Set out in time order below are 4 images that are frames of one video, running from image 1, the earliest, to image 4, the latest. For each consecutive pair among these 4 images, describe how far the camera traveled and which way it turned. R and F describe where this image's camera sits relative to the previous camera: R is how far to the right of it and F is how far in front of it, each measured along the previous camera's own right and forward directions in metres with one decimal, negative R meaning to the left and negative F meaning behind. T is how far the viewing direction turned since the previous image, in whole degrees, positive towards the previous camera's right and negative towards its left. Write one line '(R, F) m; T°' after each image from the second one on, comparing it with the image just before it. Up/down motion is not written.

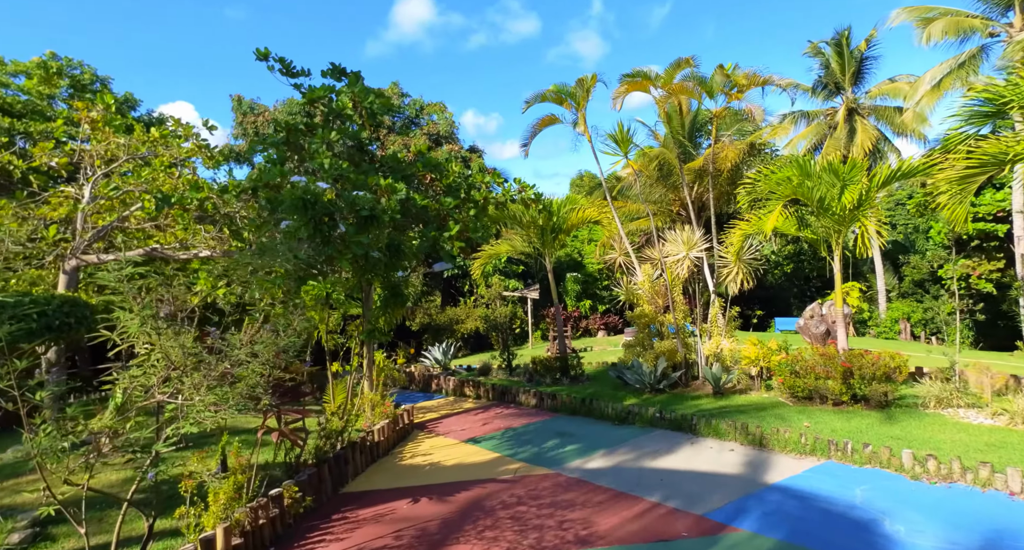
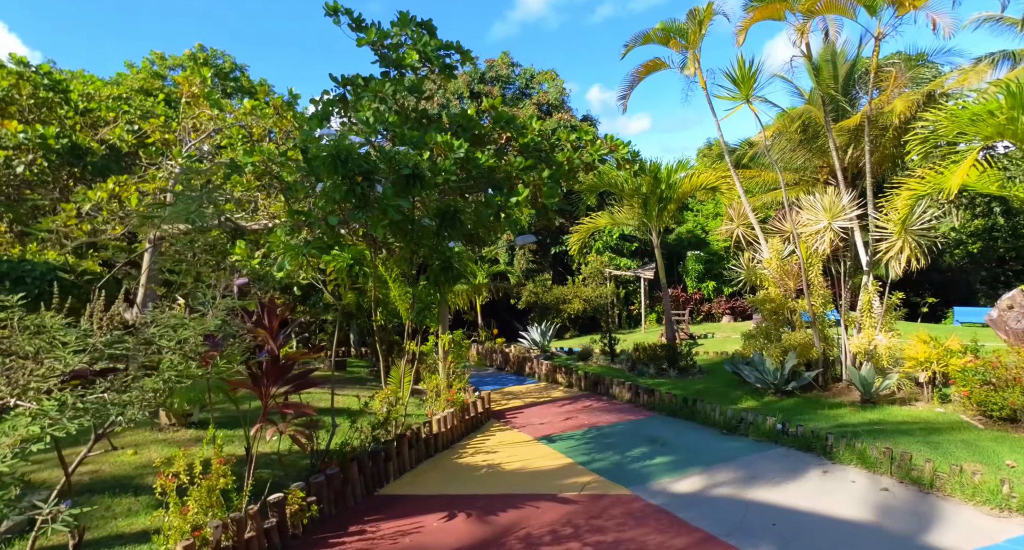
(+0.4, +1.3) m; -12°
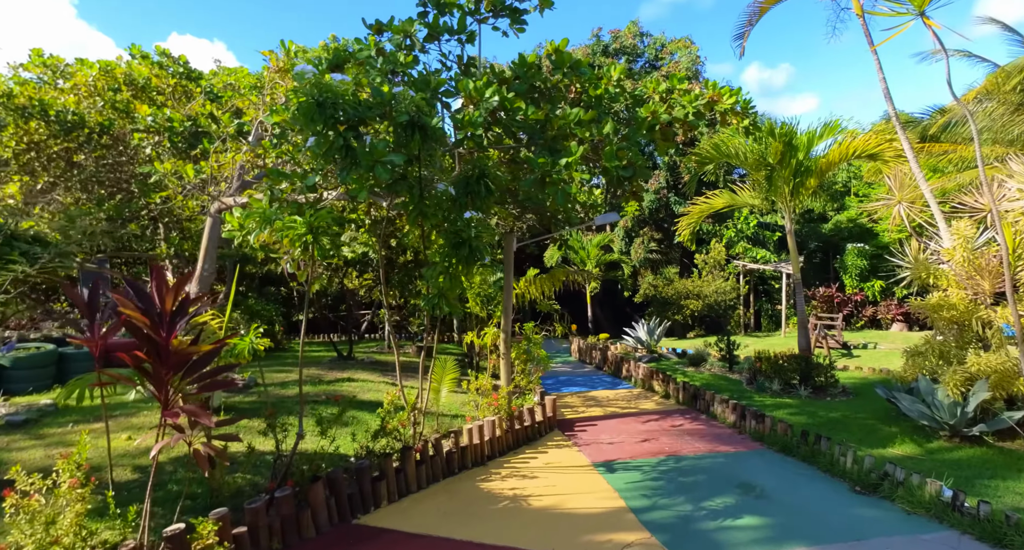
(+0.6, +1.4) m; -13°
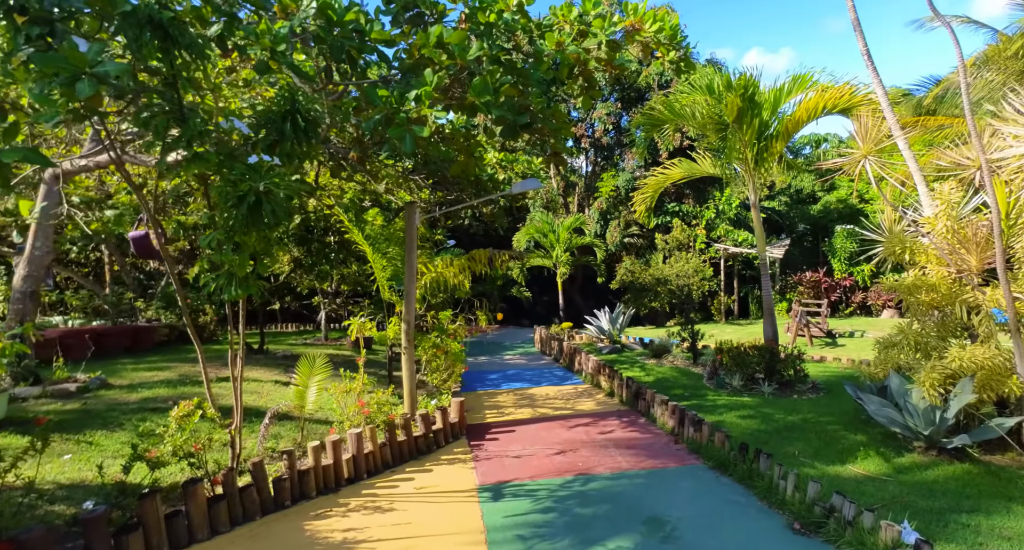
(+0.8, +1.0) m; 0°
